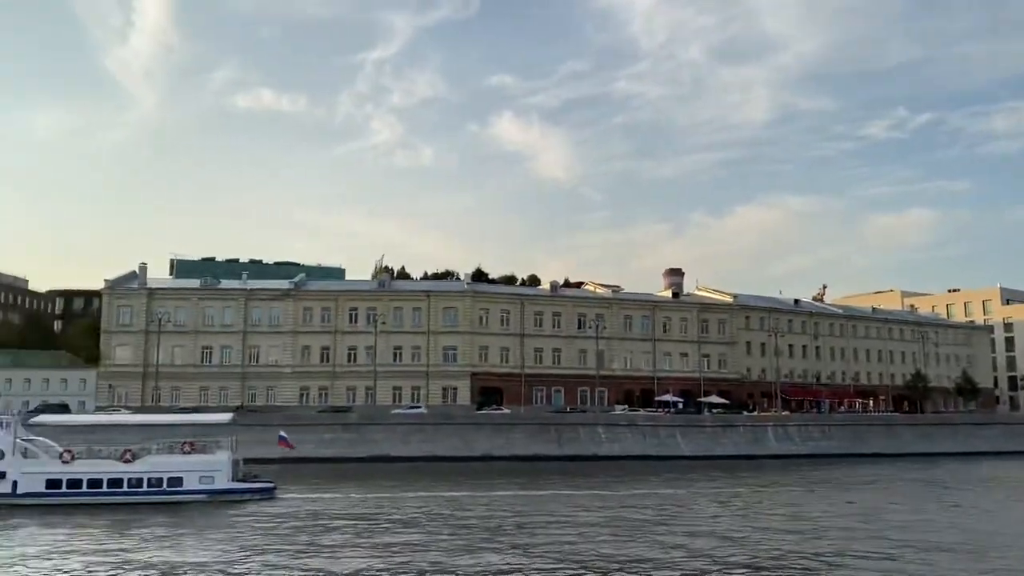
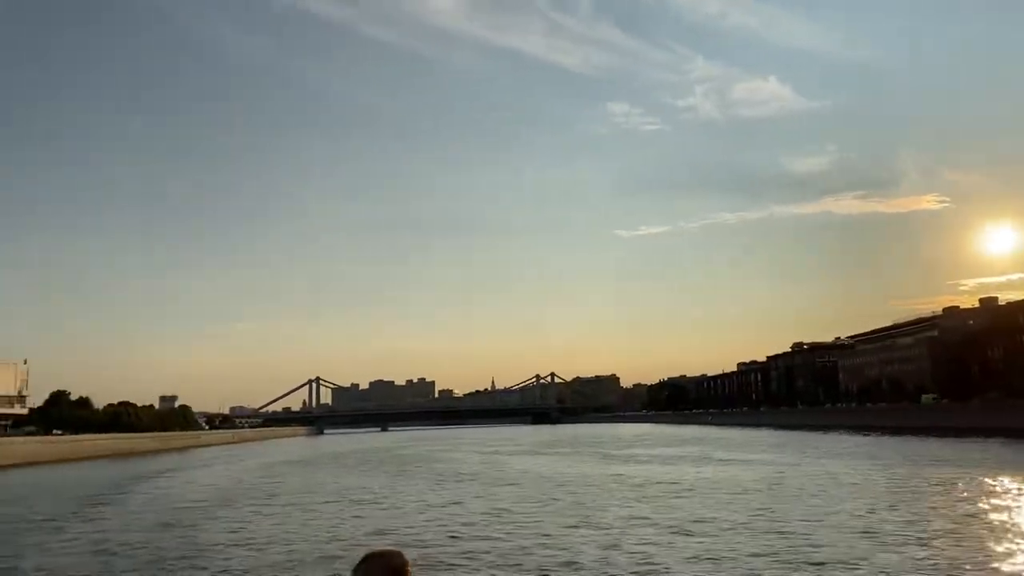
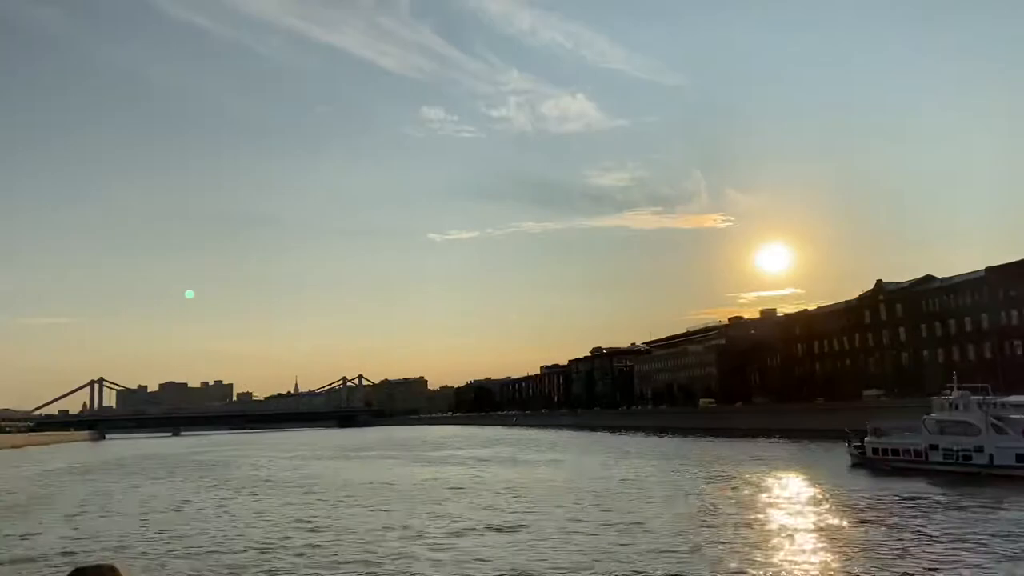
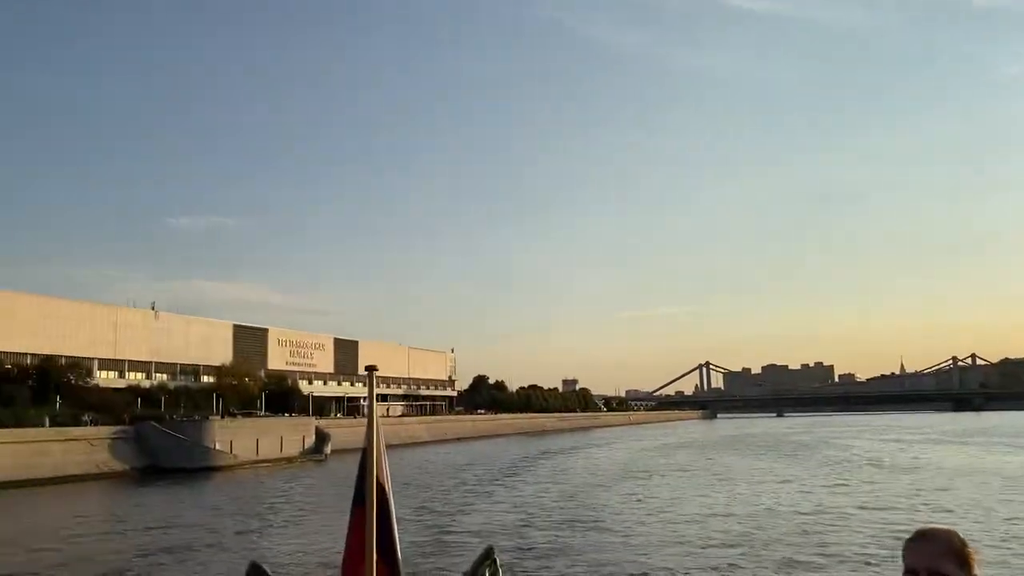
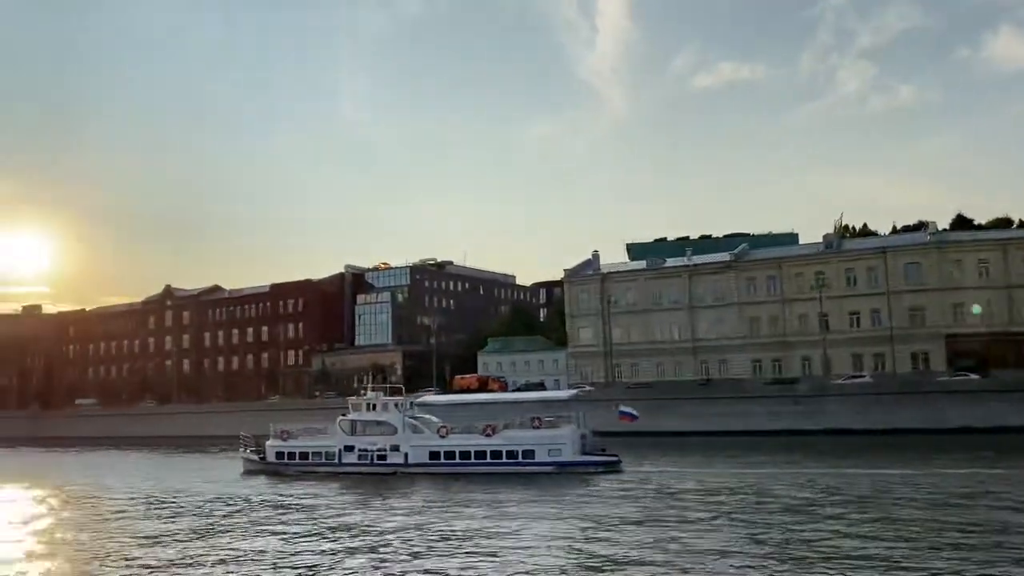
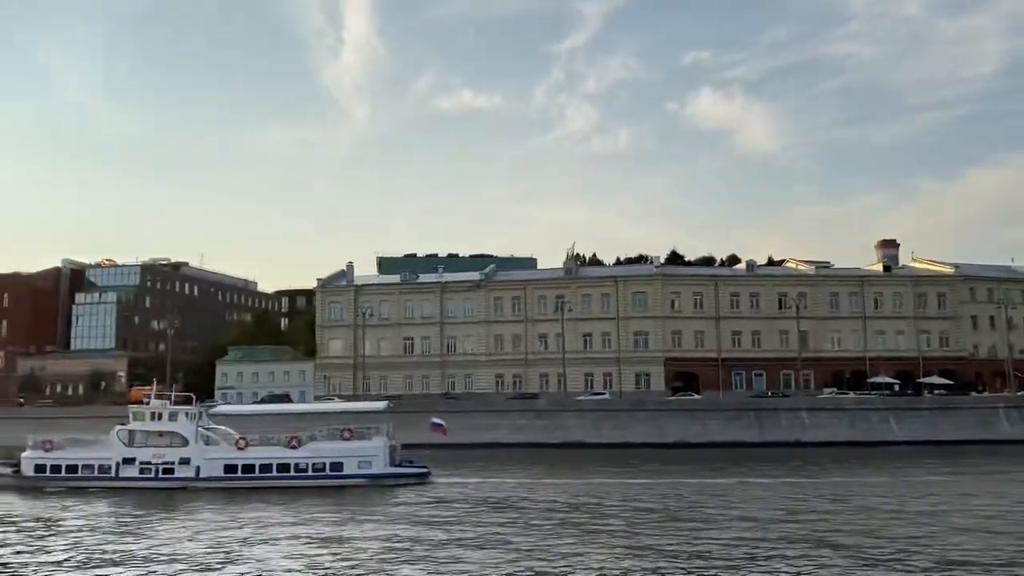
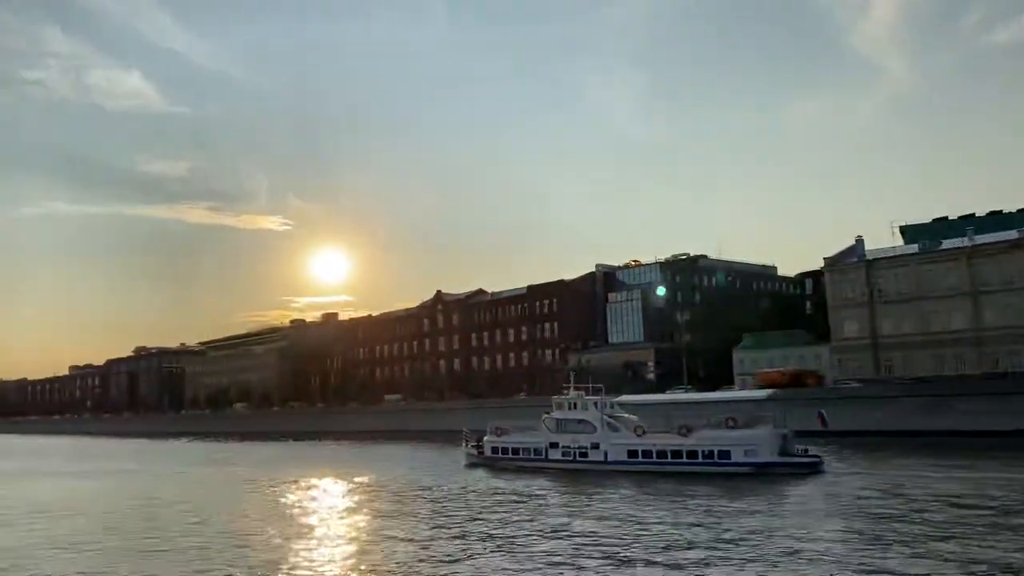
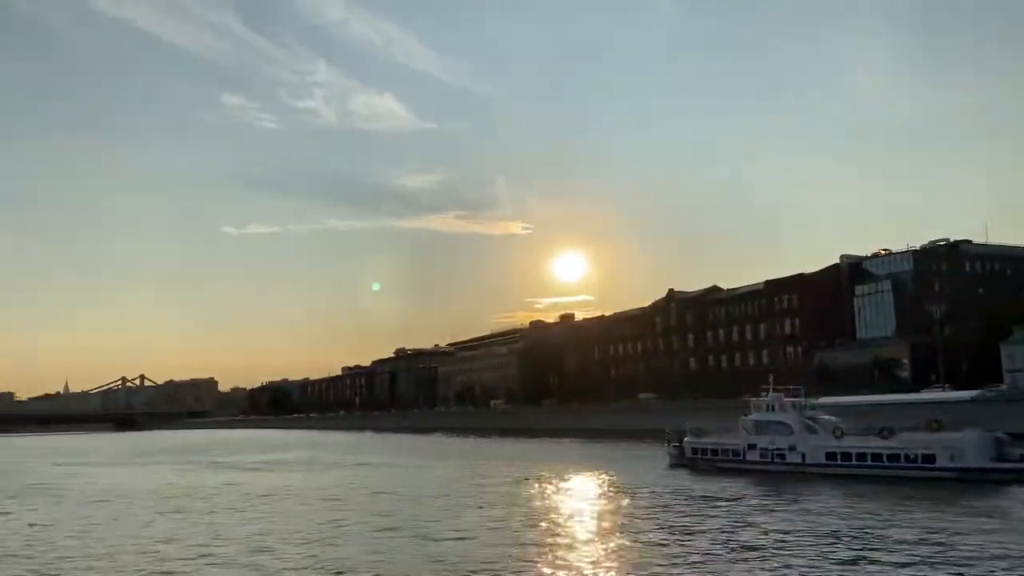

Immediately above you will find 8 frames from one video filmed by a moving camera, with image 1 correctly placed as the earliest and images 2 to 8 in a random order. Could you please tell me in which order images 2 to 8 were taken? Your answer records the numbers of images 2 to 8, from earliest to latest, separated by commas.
6, 5, 7, 8, 3, 2, 4
